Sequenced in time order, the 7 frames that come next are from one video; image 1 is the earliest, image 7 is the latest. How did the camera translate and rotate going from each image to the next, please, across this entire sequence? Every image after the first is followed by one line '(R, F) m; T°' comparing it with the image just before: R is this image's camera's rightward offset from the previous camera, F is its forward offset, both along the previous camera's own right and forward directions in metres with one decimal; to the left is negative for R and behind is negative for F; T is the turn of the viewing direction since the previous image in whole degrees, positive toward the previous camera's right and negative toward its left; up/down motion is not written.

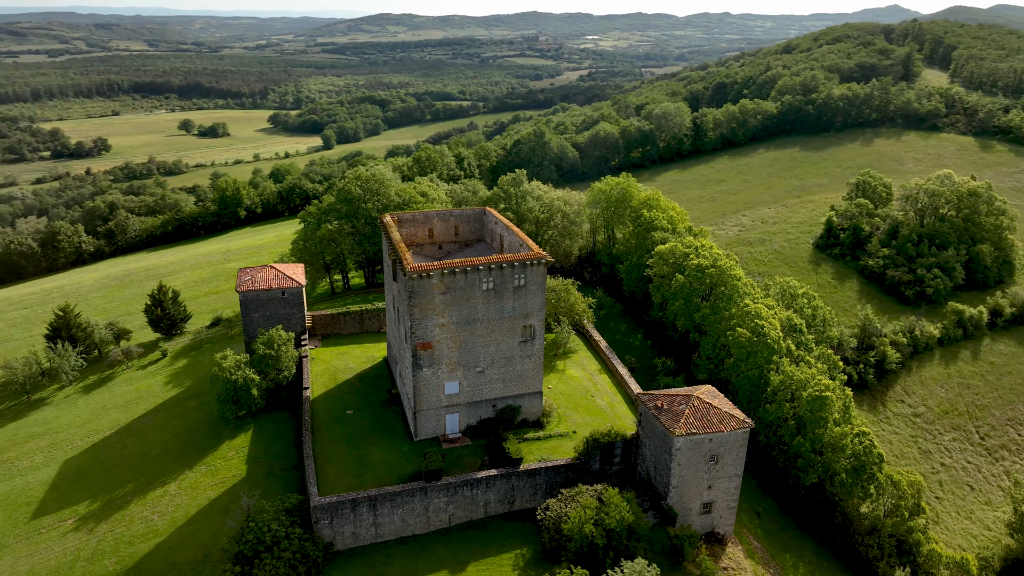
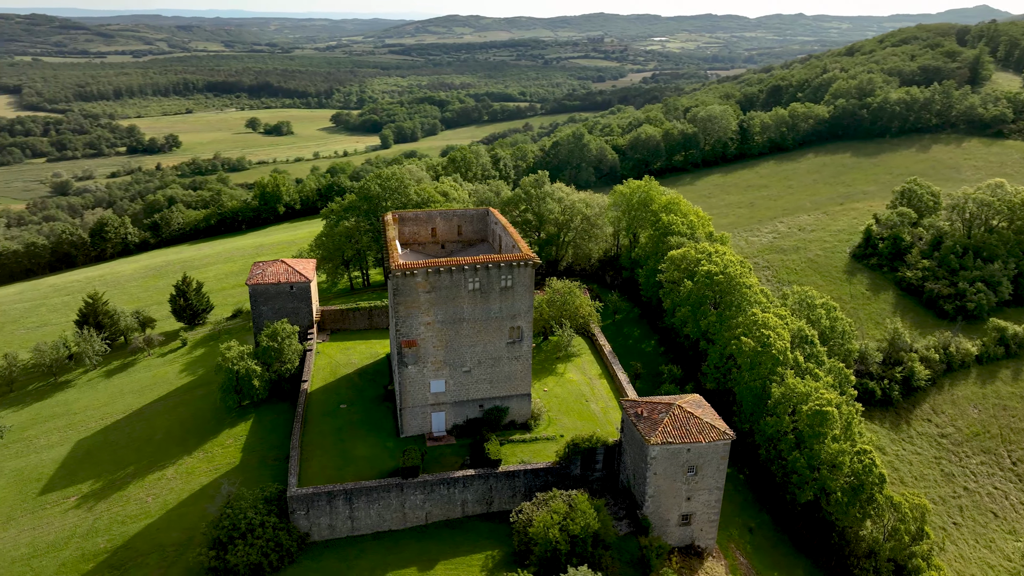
(+3.0, +0.2) m; -5°
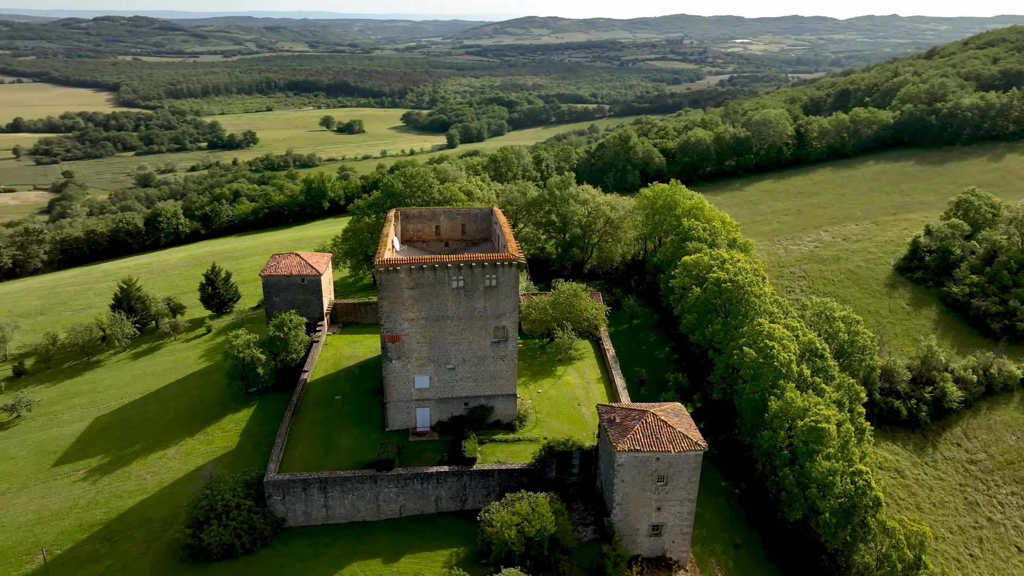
(+3.5, +0.2) m; -5°
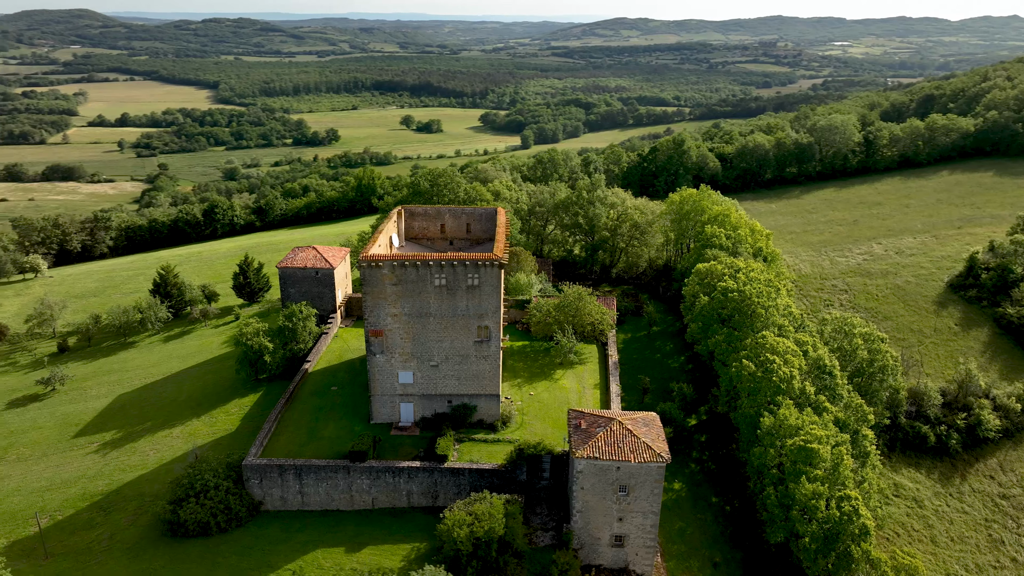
(+4.0, +0.3) m; -6°
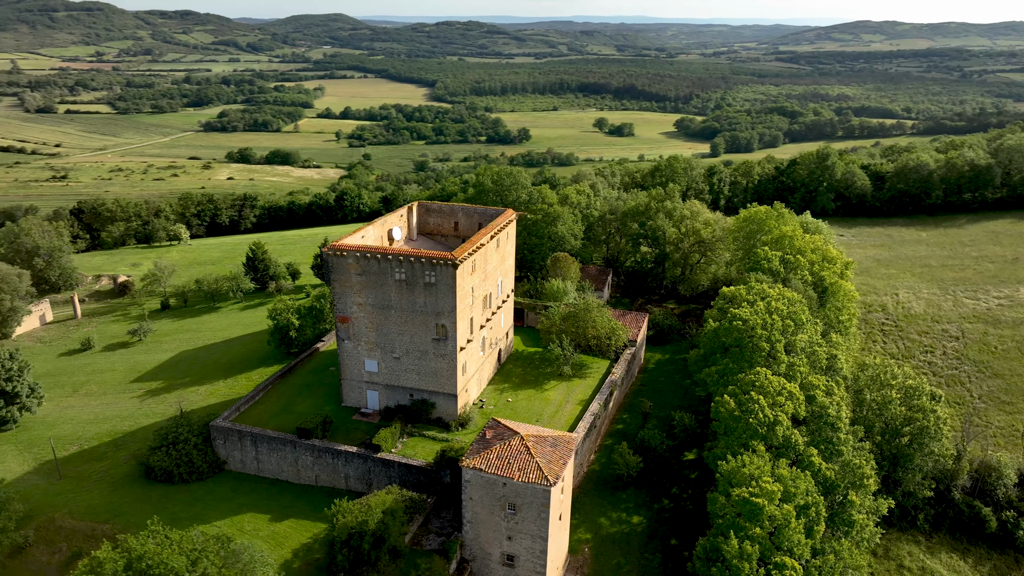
(+9.9, +1.8) m; -15°
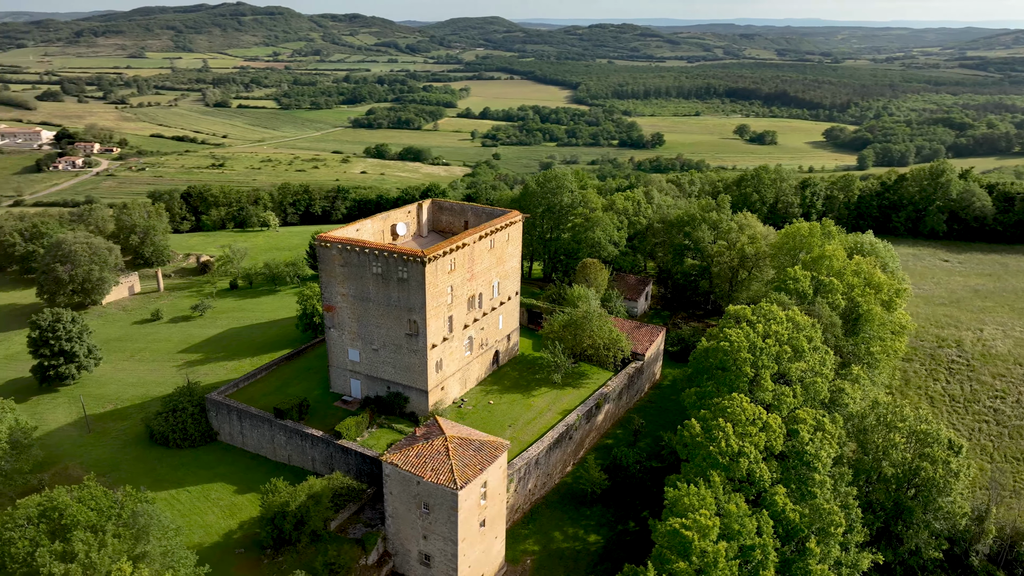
(+7.1, +0.9) m; -11°
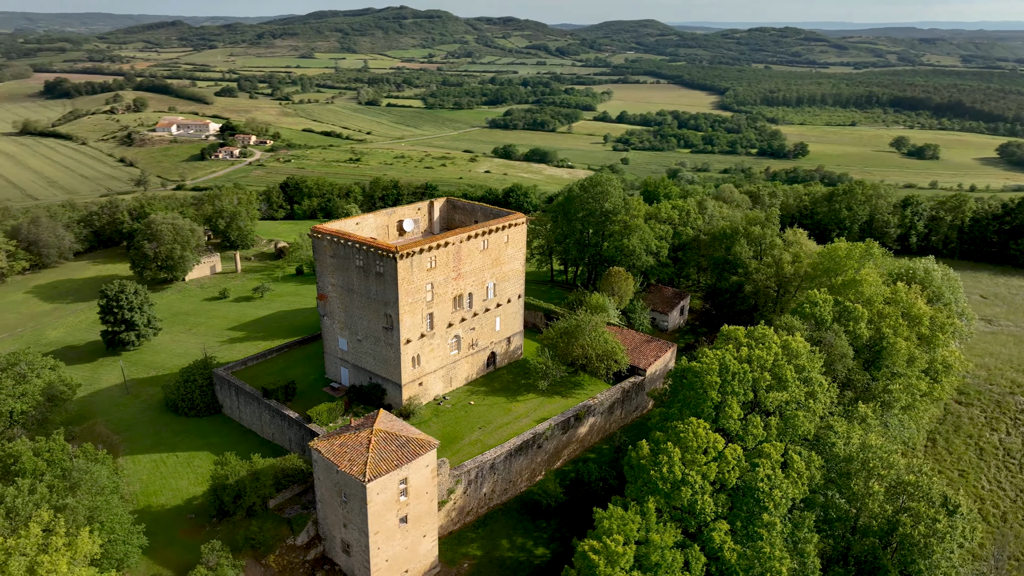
(+7.1, +1.0) m; -11°
